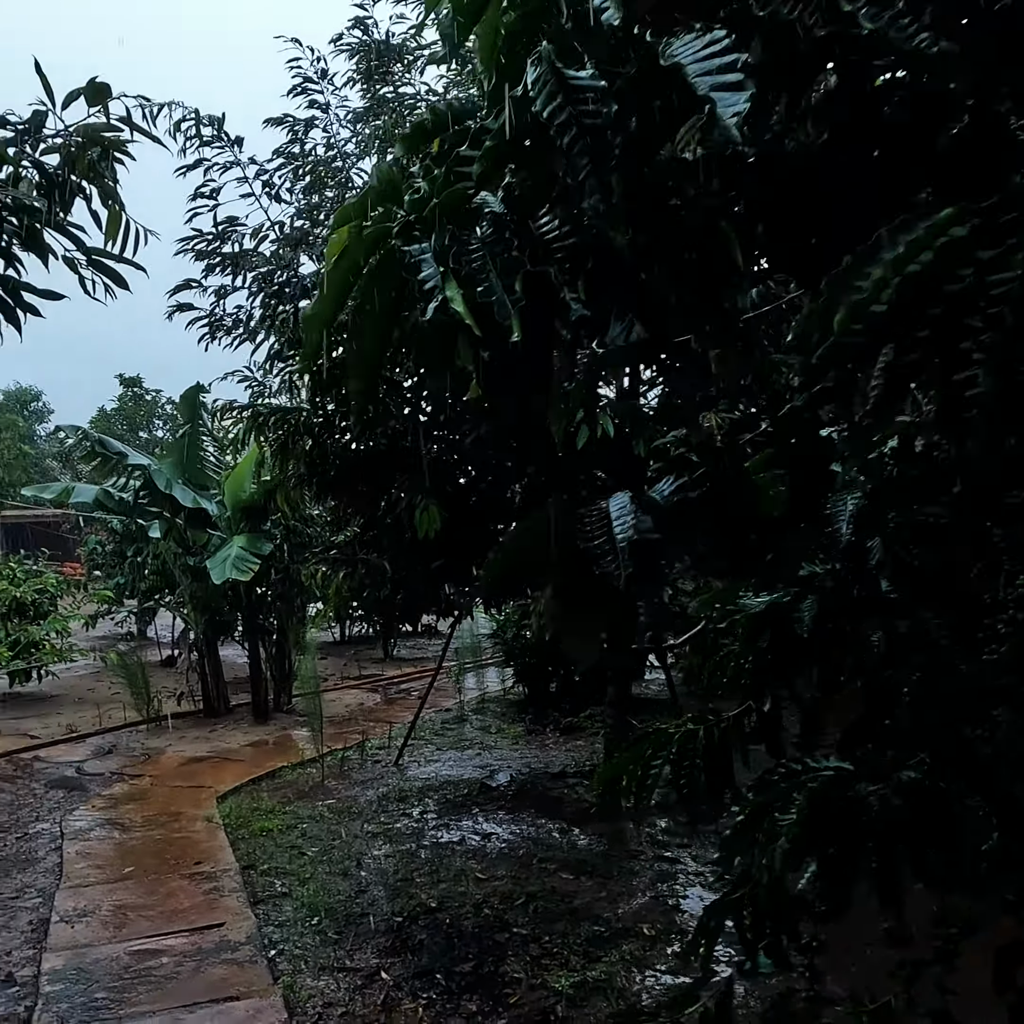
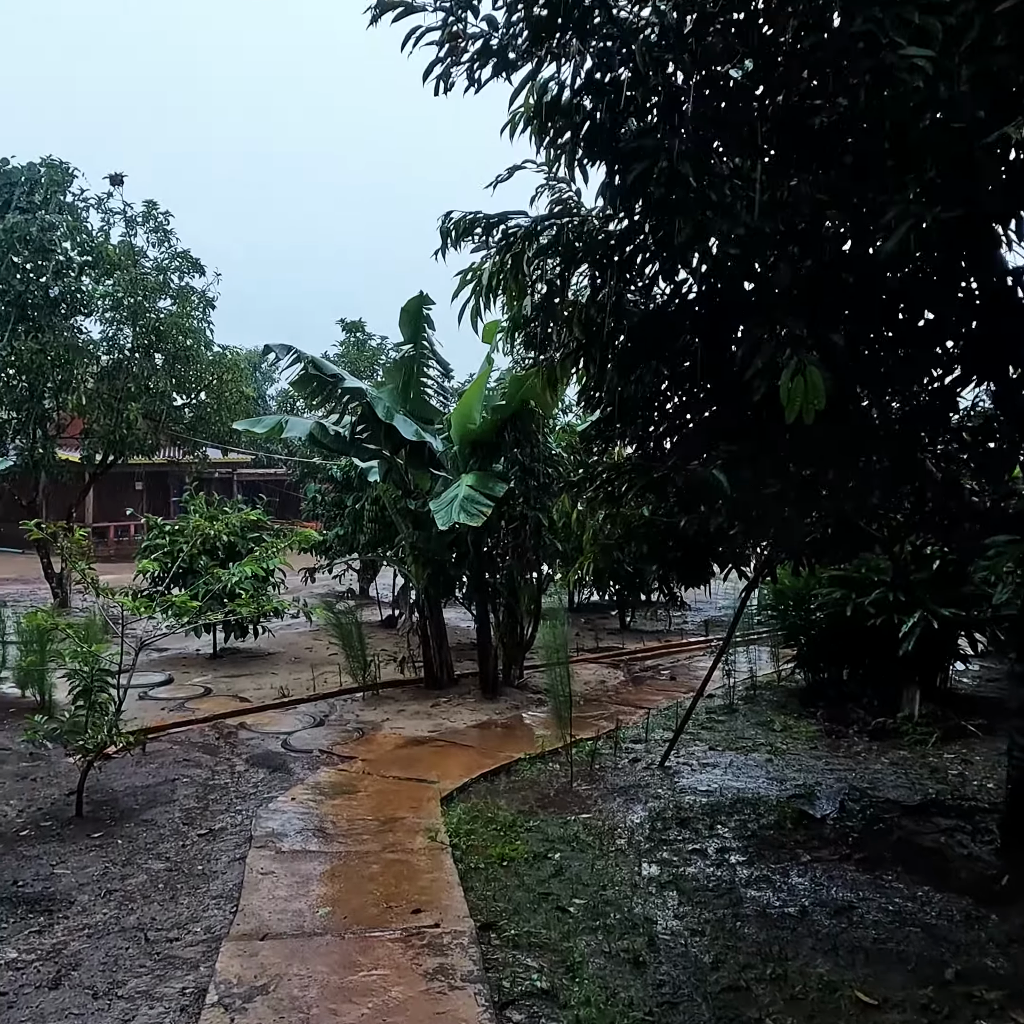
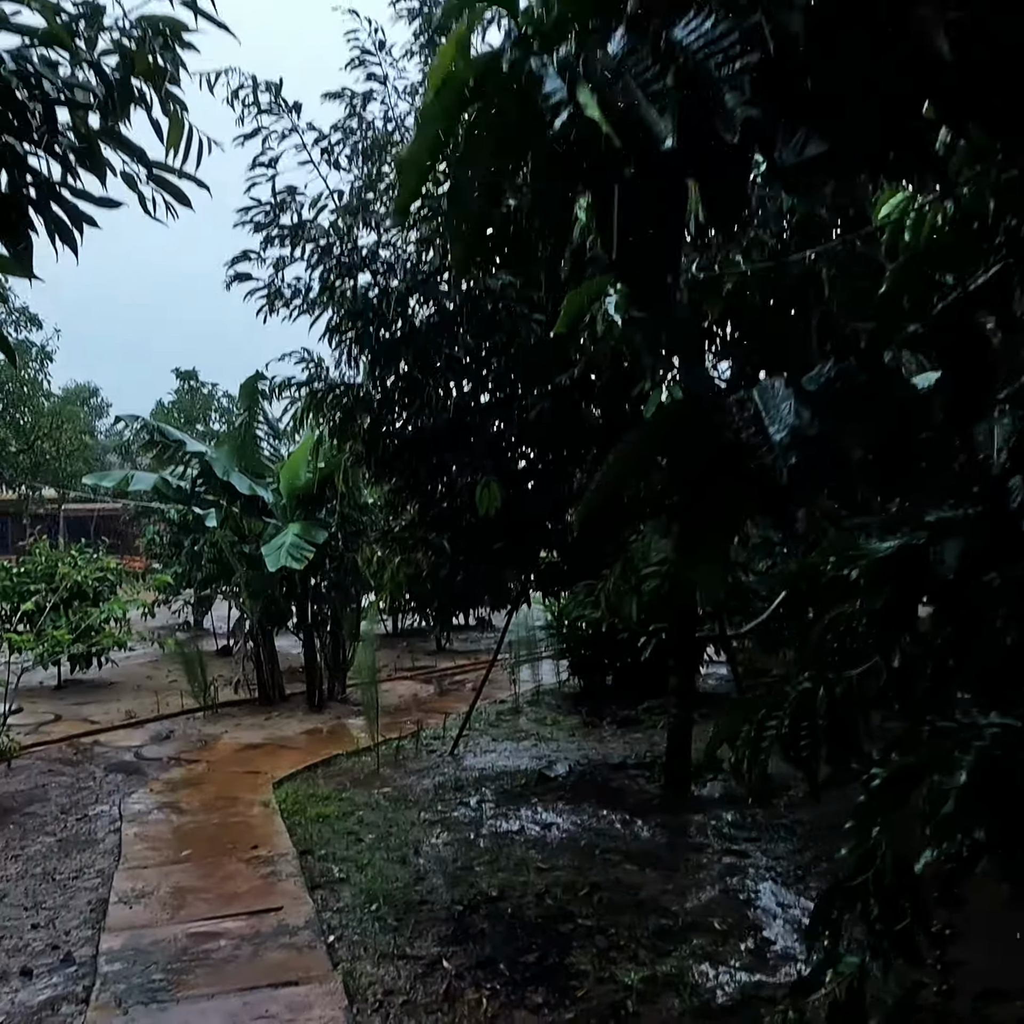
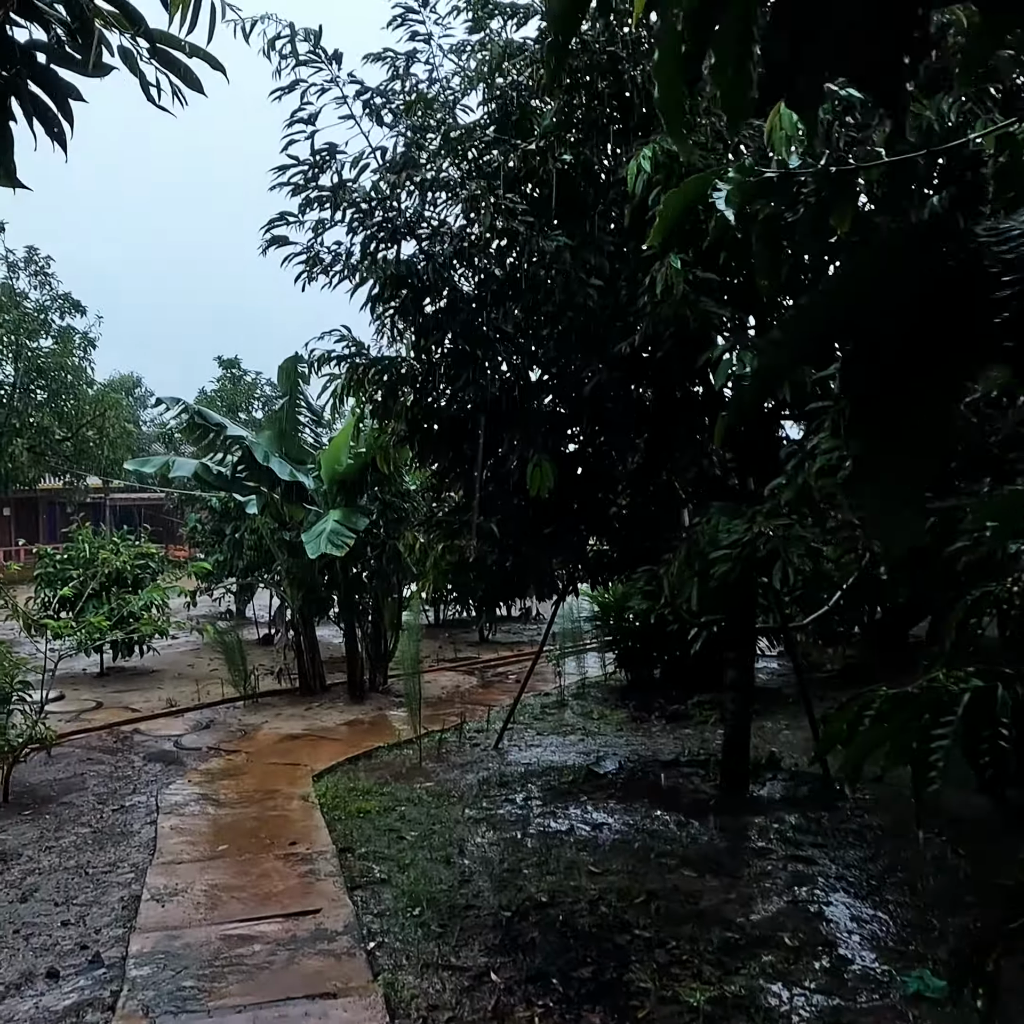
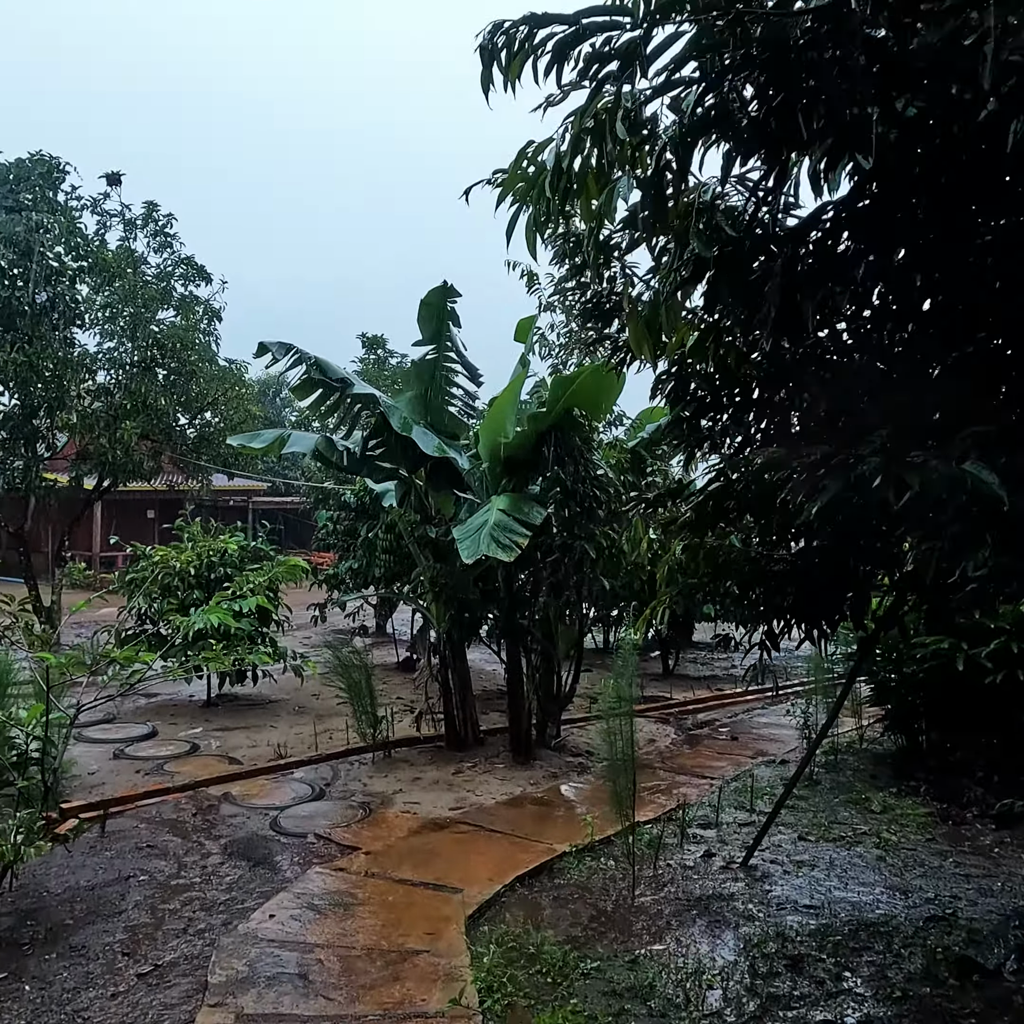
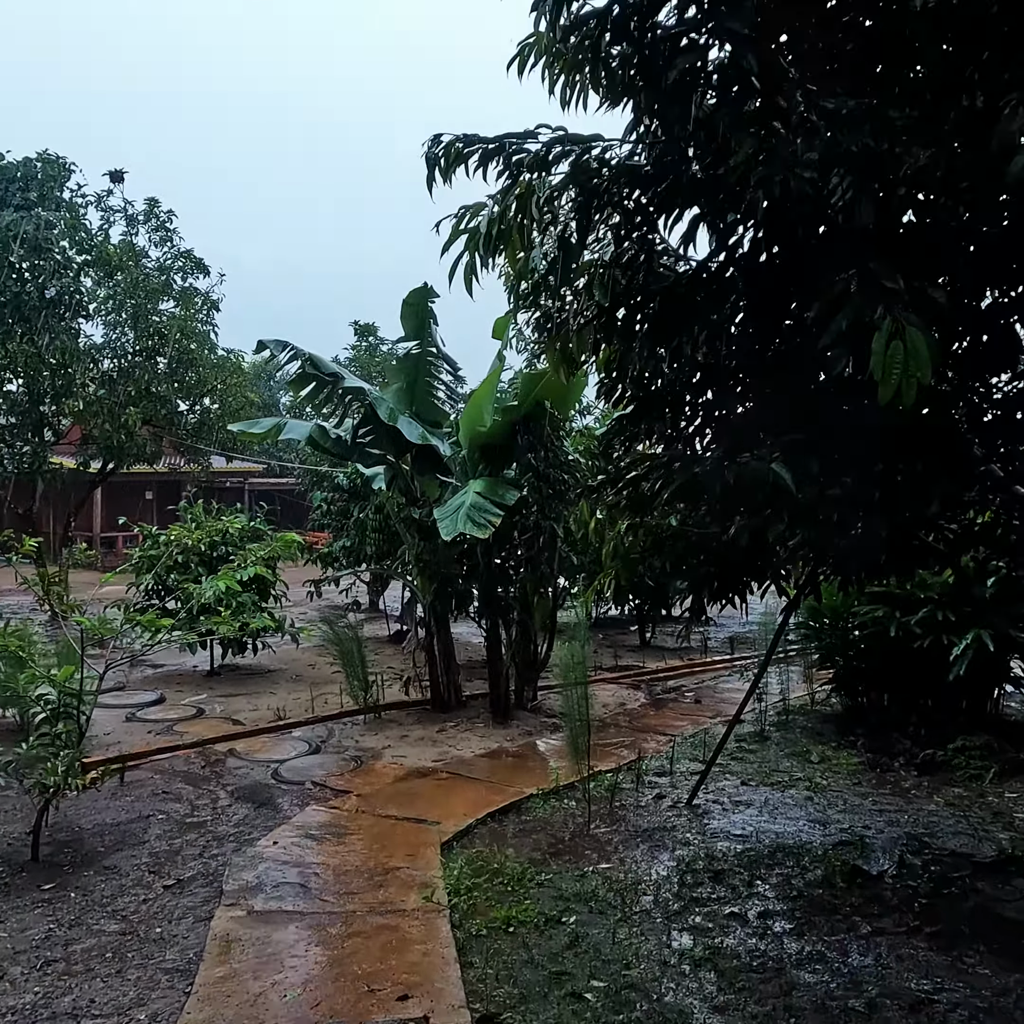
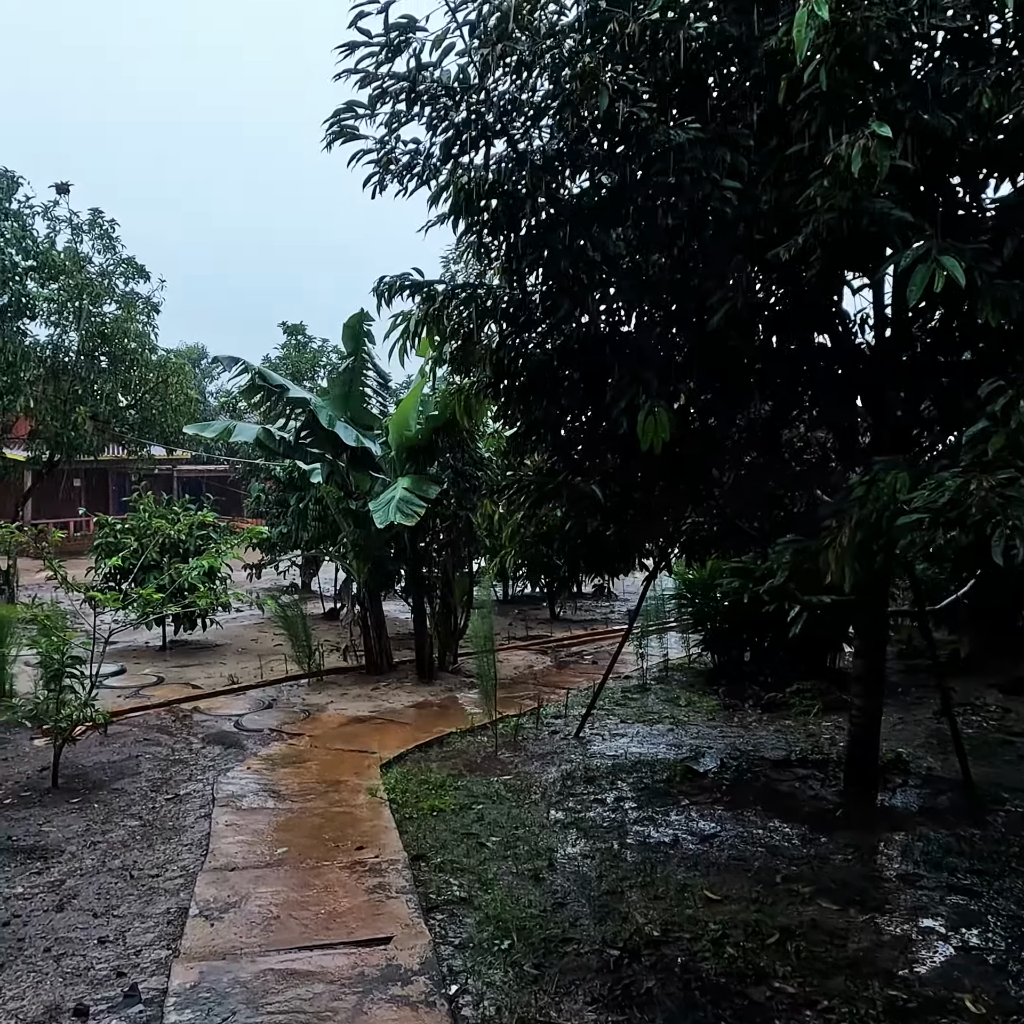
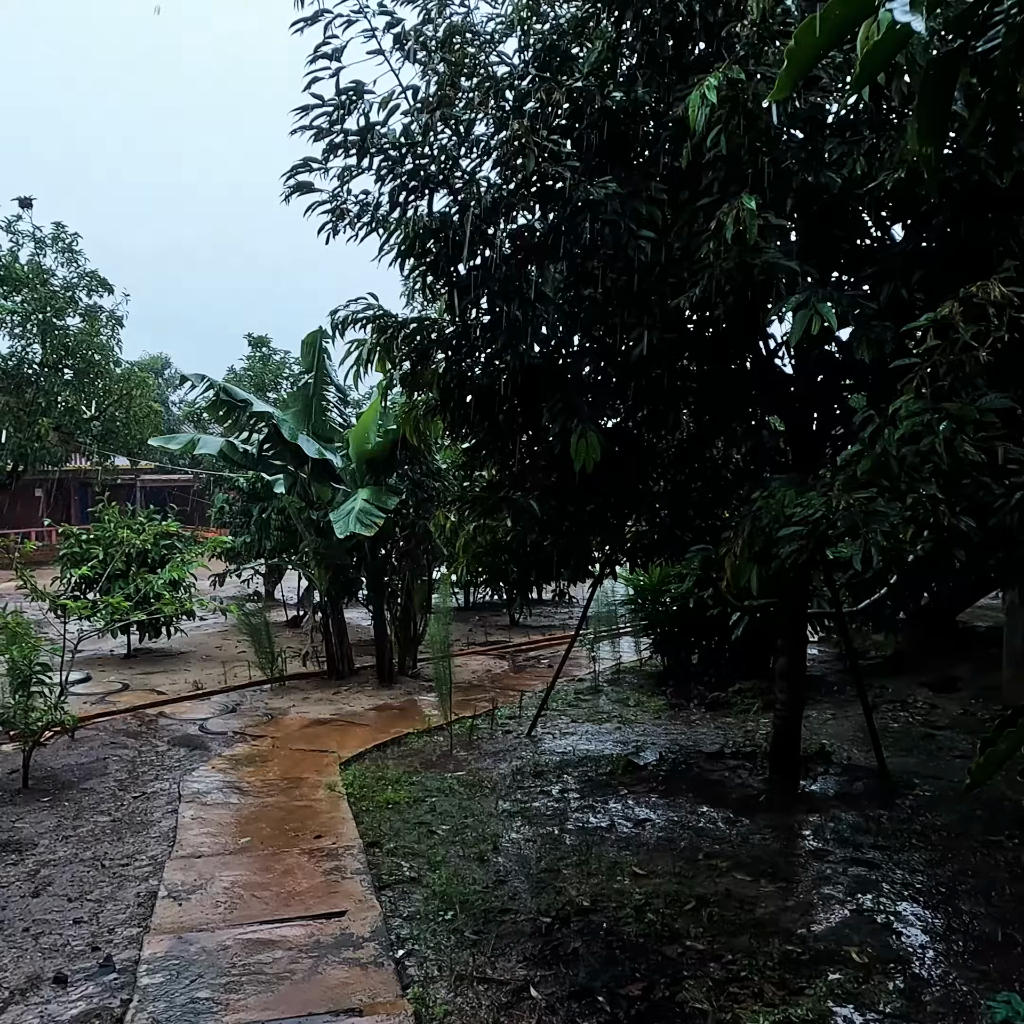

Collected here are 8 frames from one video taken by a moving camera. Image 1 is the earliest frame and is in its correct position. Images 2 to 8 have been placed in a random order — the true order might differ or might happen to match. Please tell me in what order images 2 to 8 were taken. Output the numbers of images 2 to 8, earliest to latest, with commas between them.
3, 4, 8, 7, 2, 6, 5
